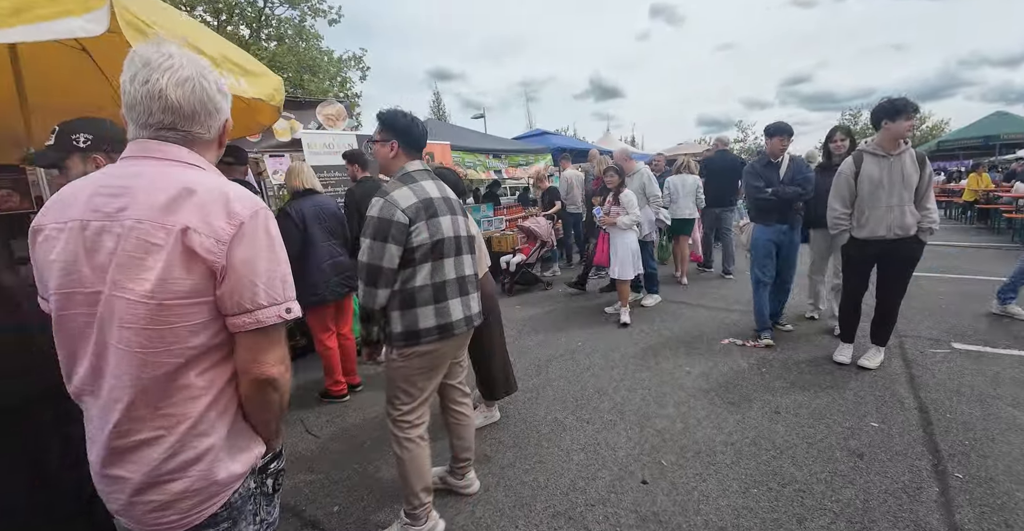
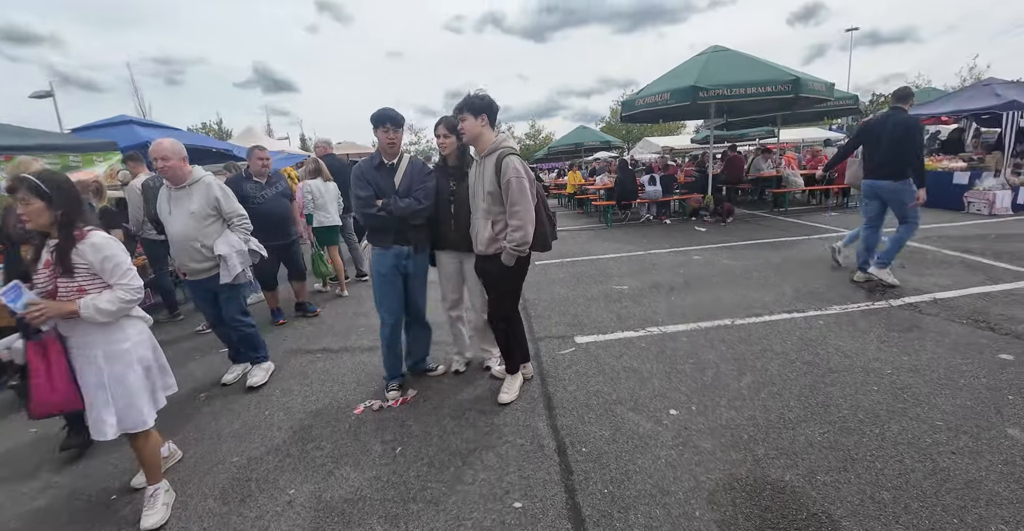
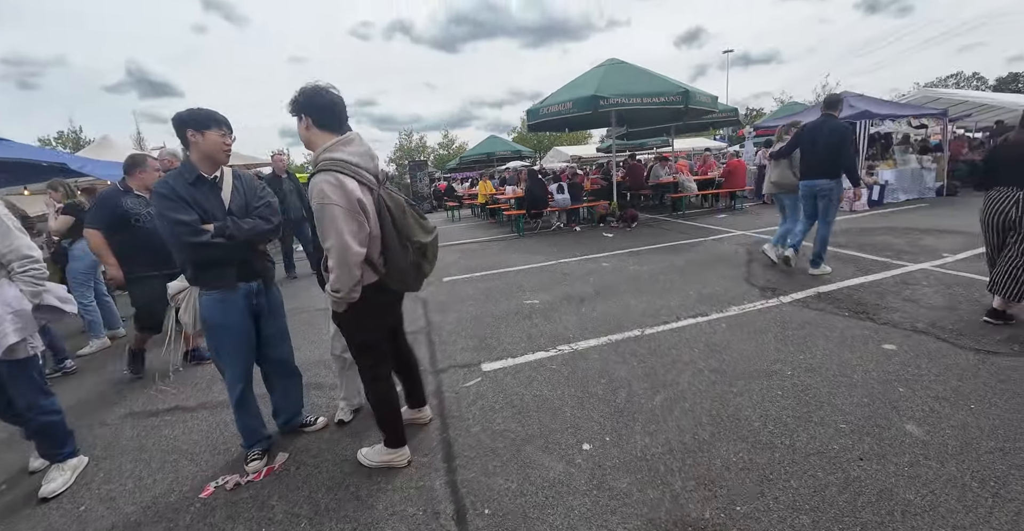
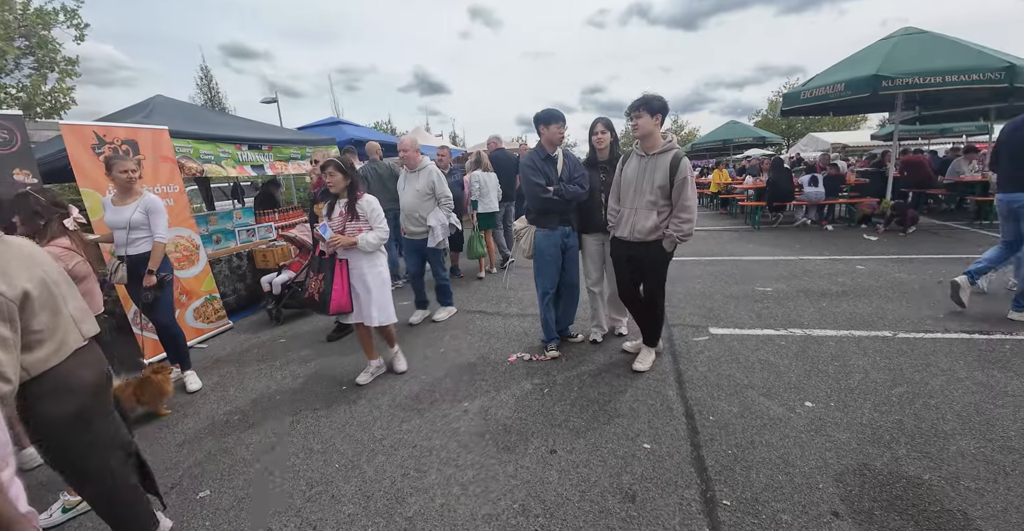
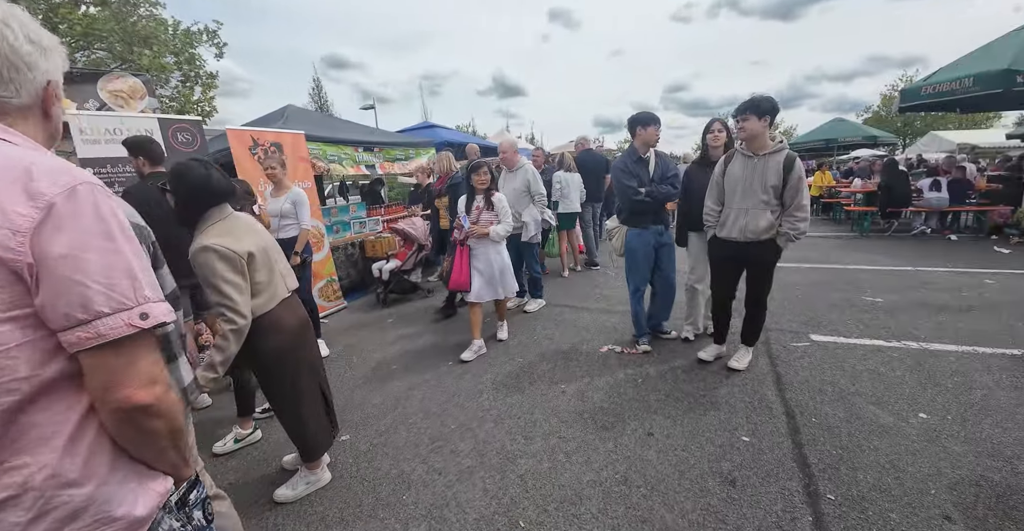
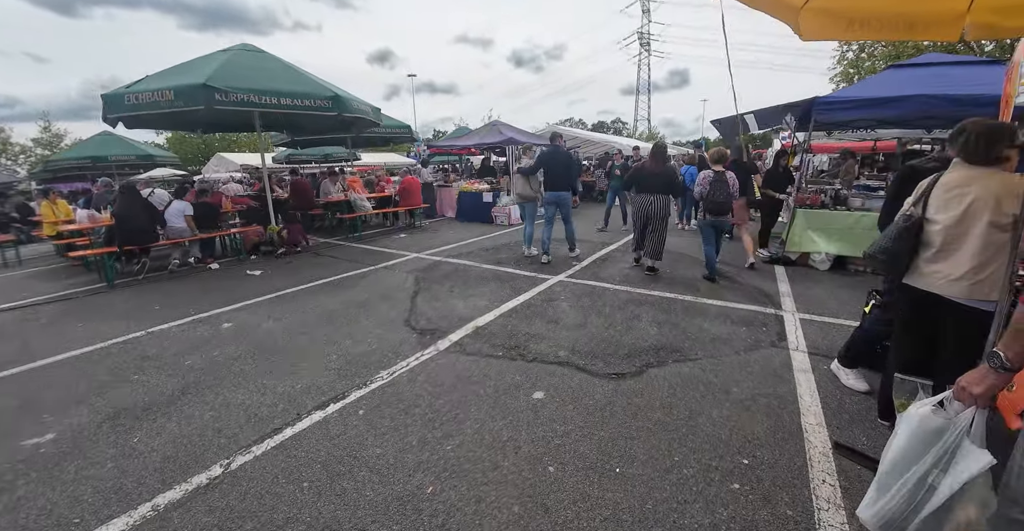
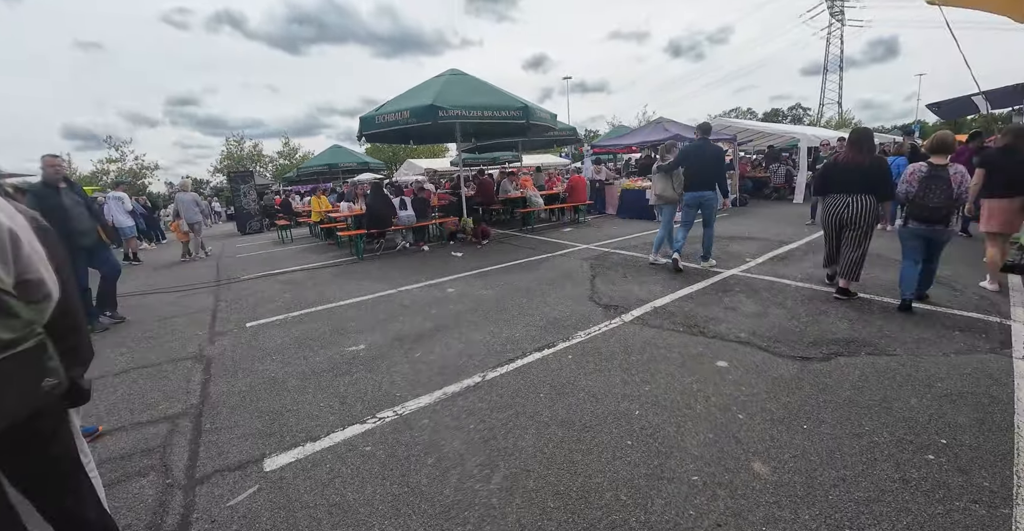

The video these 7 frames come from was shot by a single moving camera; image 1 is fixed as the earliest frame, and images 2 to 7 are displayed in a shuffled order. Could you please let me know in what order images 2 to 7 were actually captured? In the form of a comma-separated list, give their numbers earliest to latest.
5, 4, 2, 3, 7, 6
